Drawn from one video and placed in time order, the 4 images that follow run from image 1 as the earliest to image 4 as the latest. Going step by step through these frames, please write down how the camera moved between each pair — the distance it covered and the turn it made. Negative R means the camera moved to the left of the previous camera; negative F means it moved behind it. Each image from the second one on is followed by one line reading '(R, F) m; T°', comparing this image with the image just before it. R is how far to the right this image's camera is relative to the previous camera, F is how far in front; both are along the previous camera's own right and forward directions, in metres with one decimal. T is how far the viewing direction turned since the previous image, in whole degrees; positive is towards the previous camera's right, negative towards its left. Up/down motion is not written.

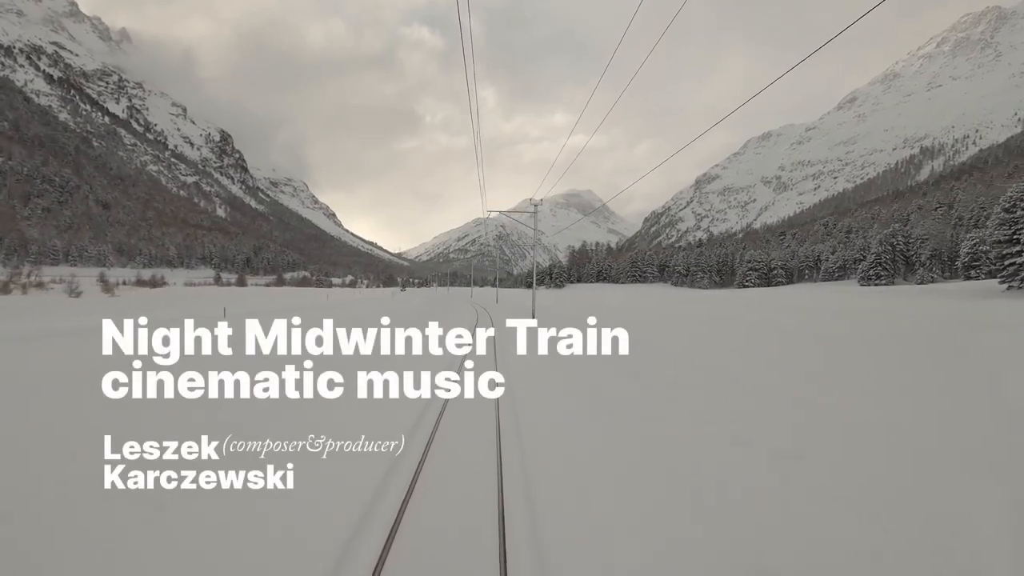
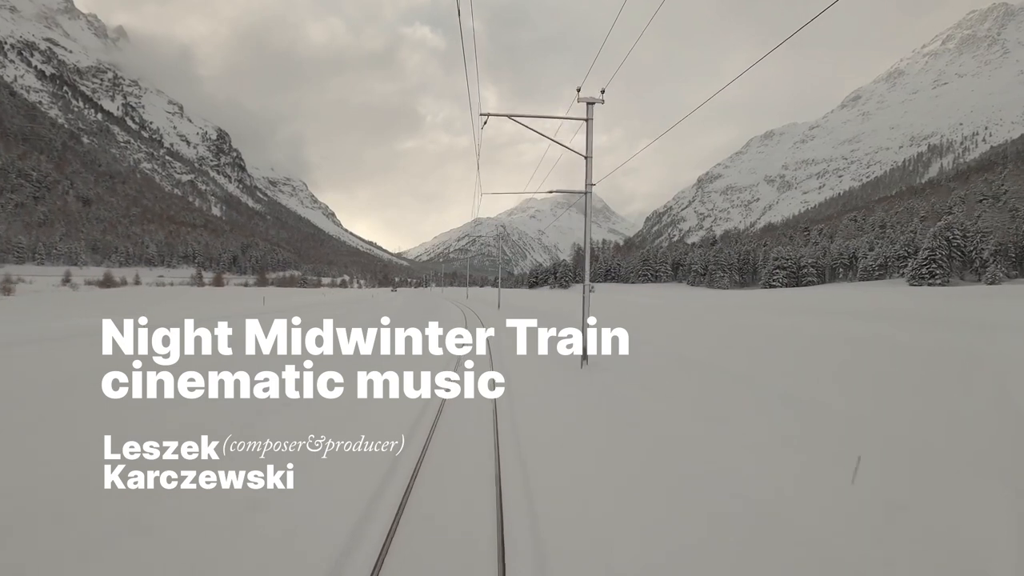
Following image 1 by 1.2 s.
(+0.1, +0.3) m; 0°
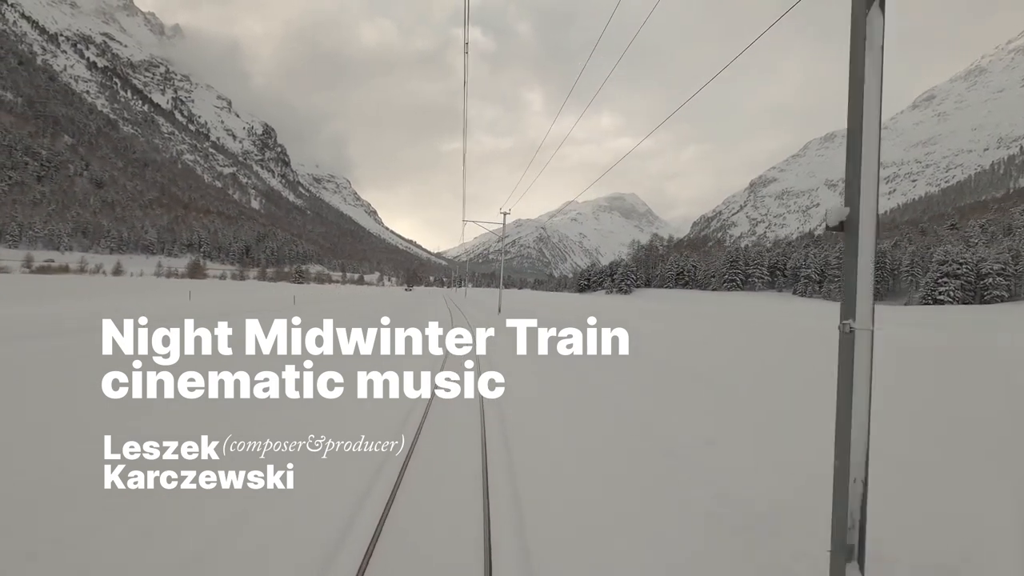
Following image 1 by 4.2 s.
(-0.1, +1.0) m; -5°
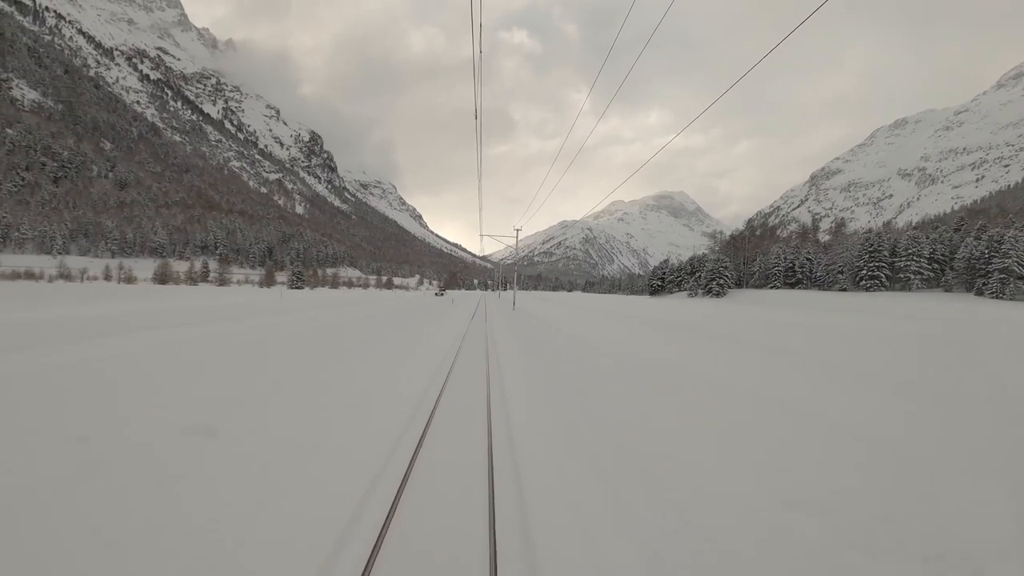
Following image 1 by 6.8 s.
(-0.1, +0.9) m; -6°
